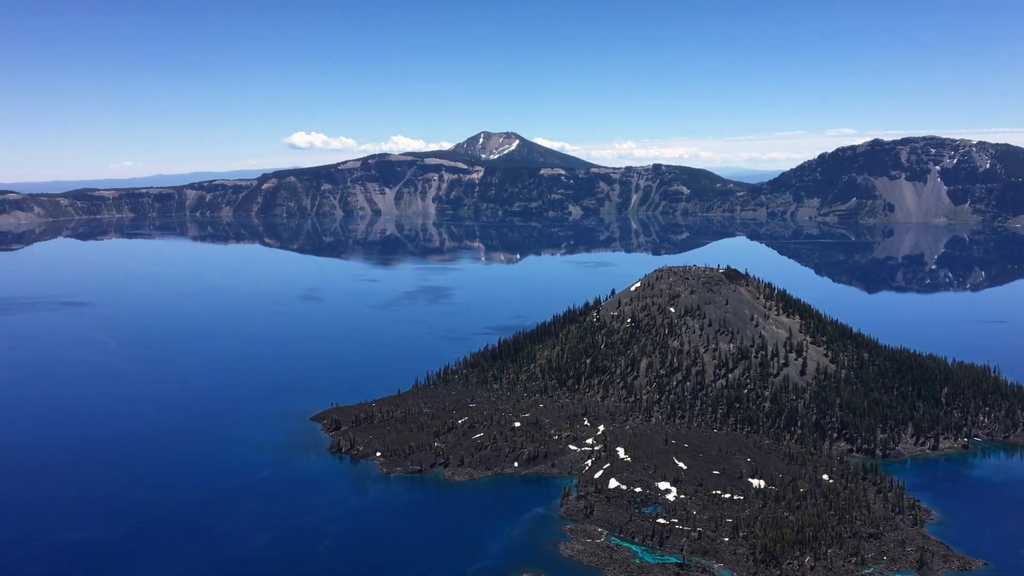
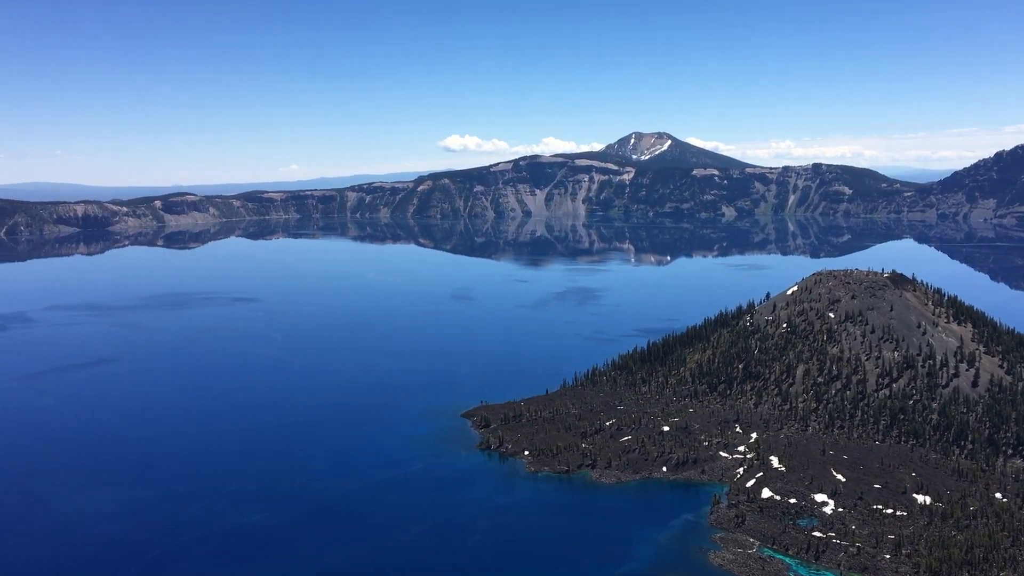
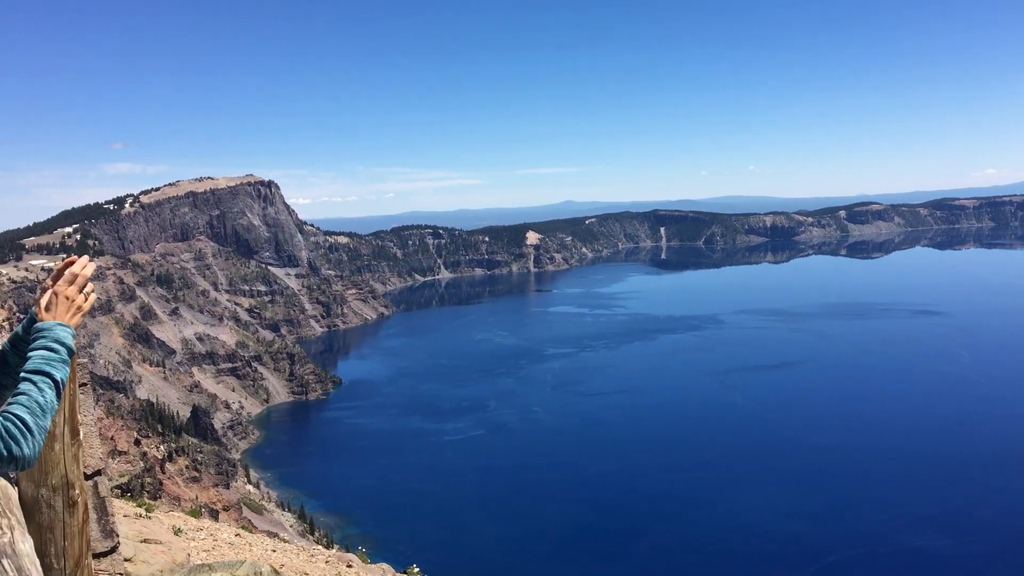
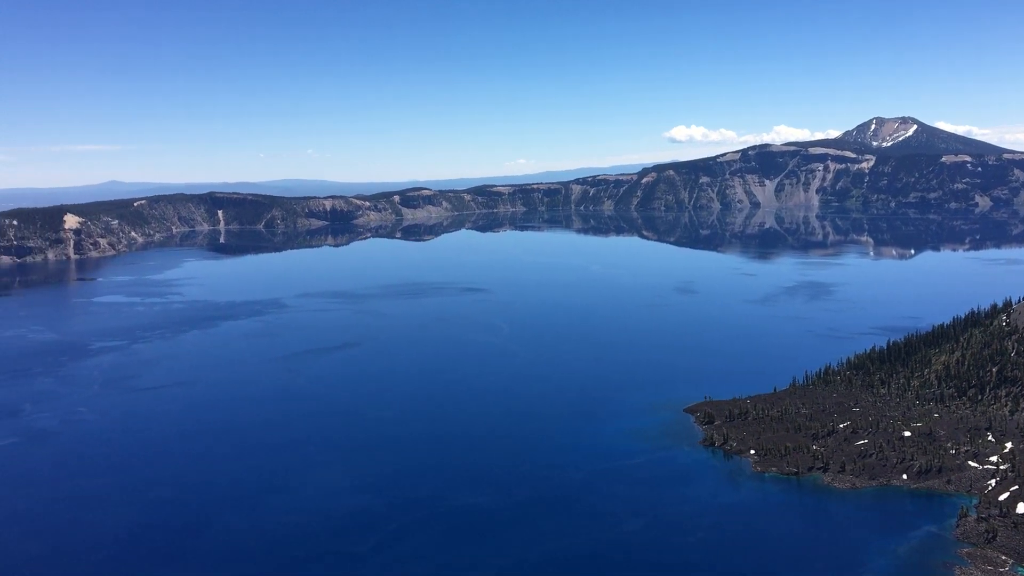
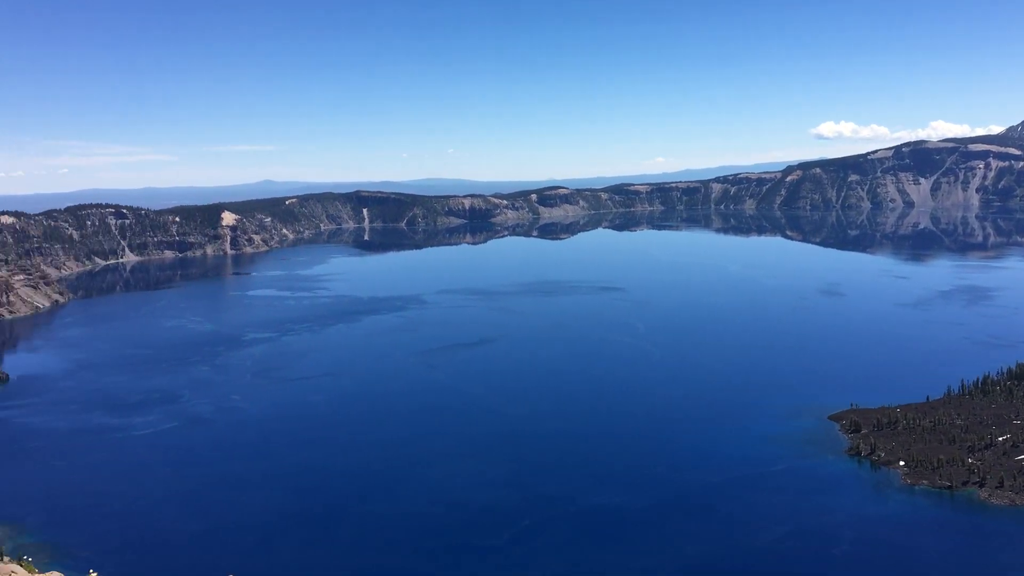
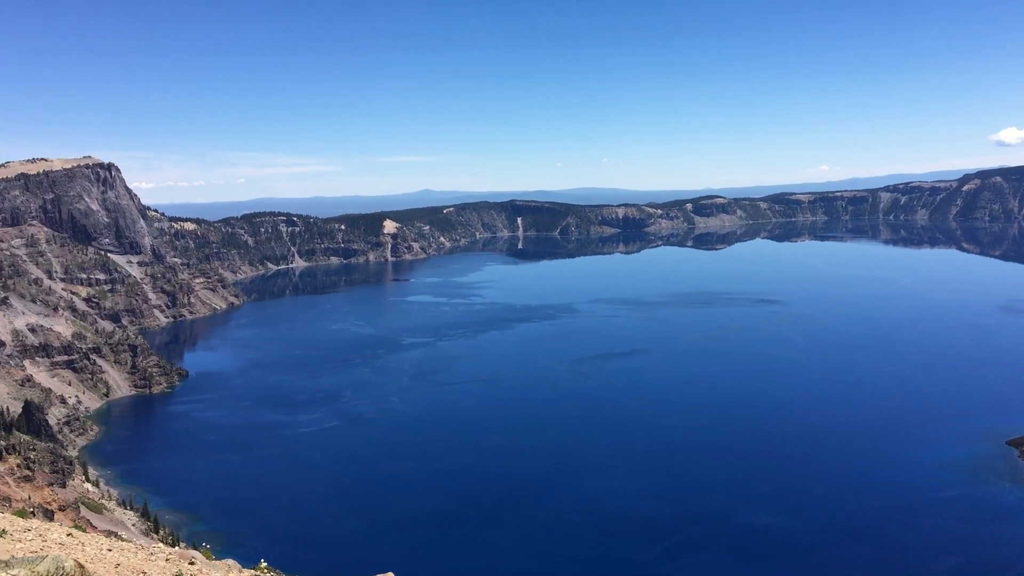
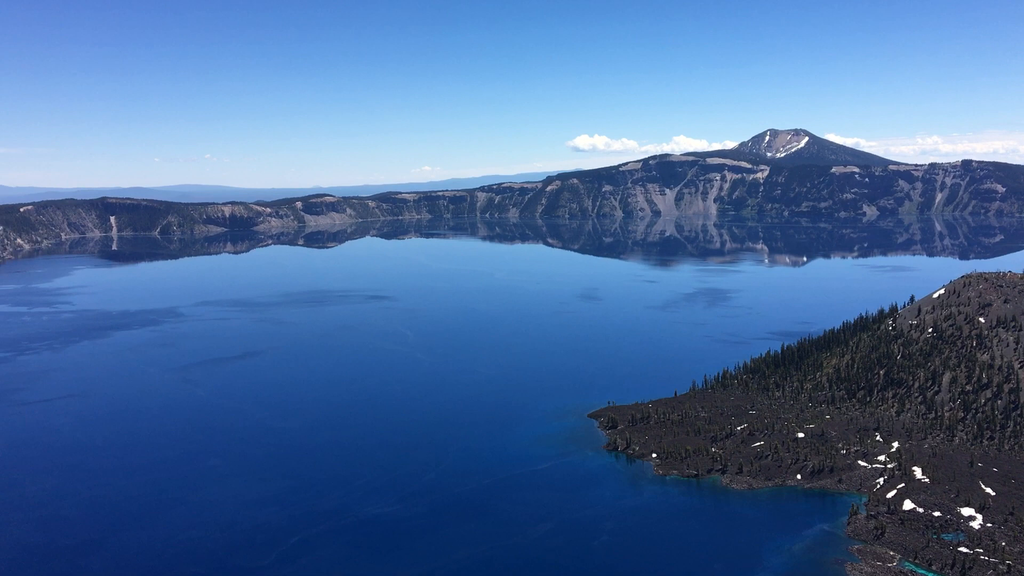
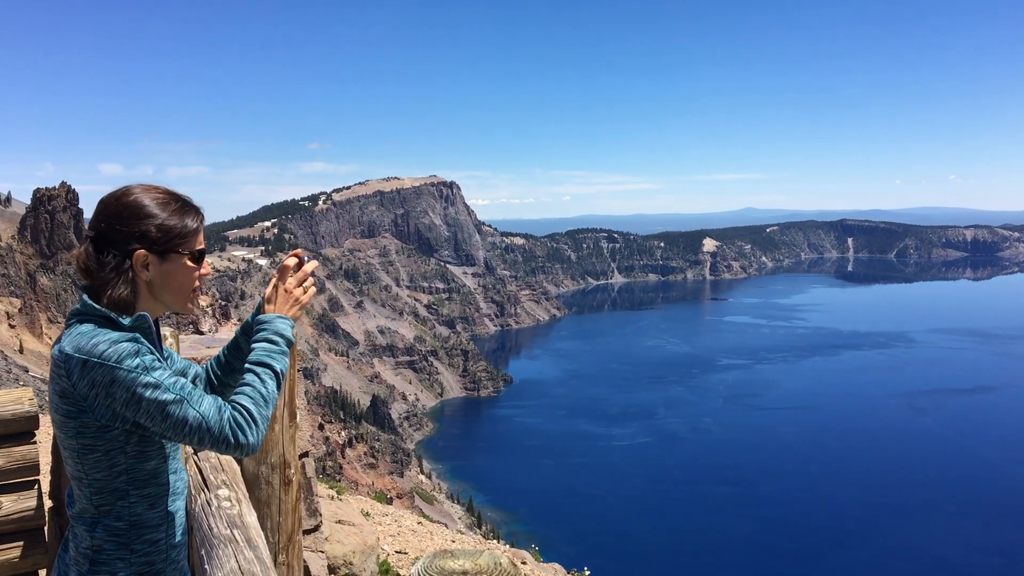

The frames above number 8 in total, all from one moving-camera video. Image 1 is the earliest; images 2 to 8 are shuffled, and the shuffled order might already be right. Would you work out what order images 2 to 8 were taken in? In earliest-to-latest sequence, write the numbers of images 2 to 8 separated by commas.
2, 7, 4, 5, 6, 3, 8
